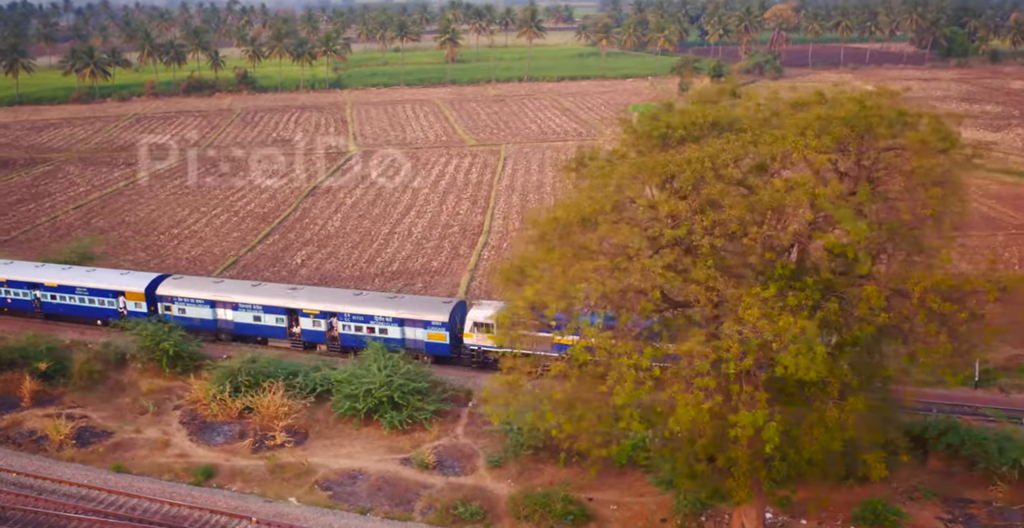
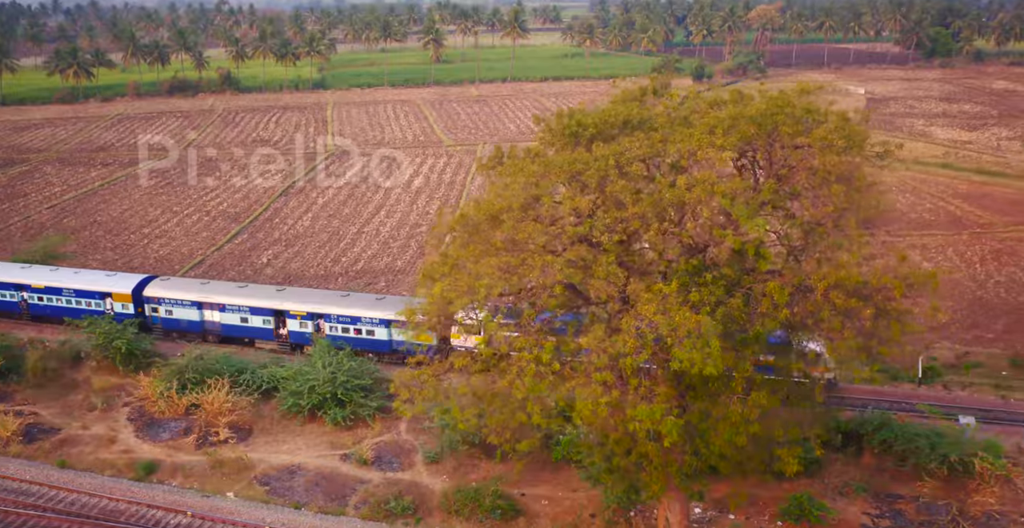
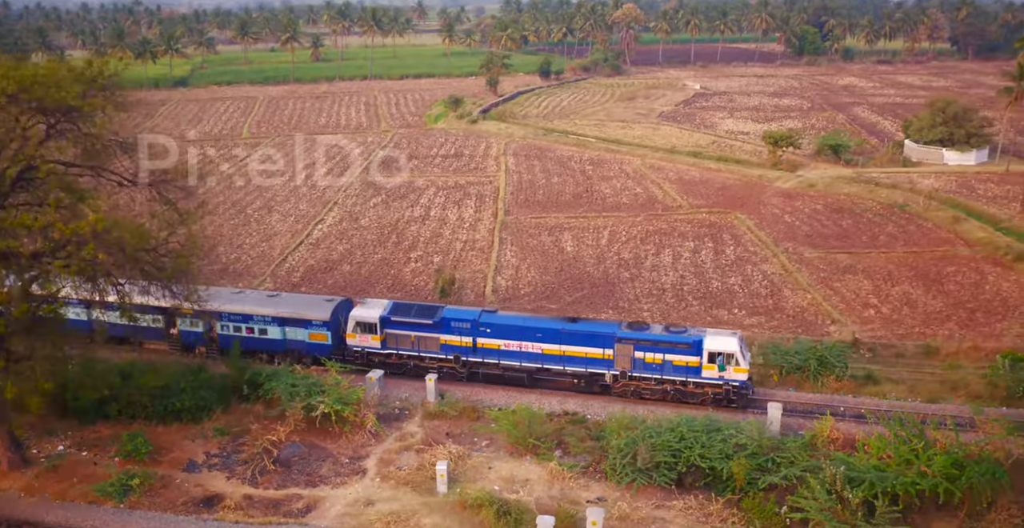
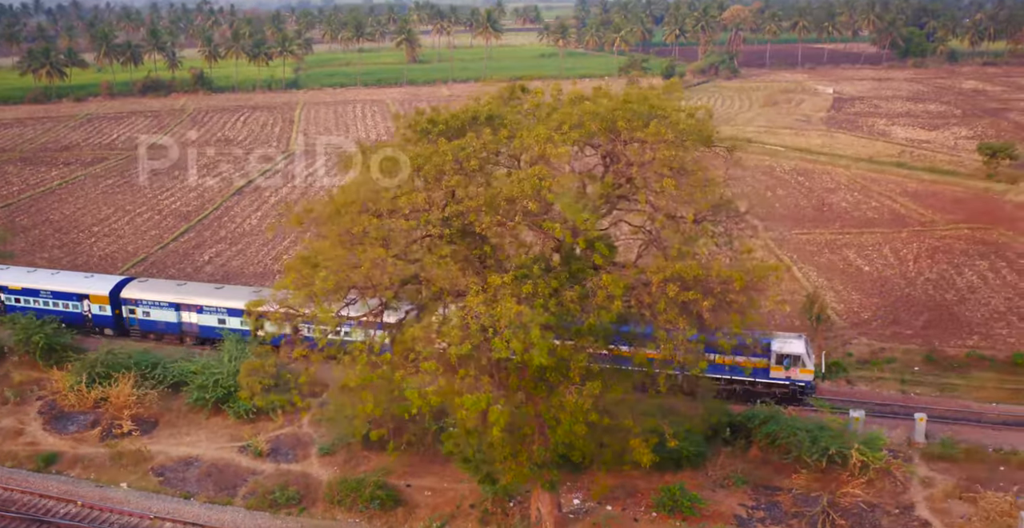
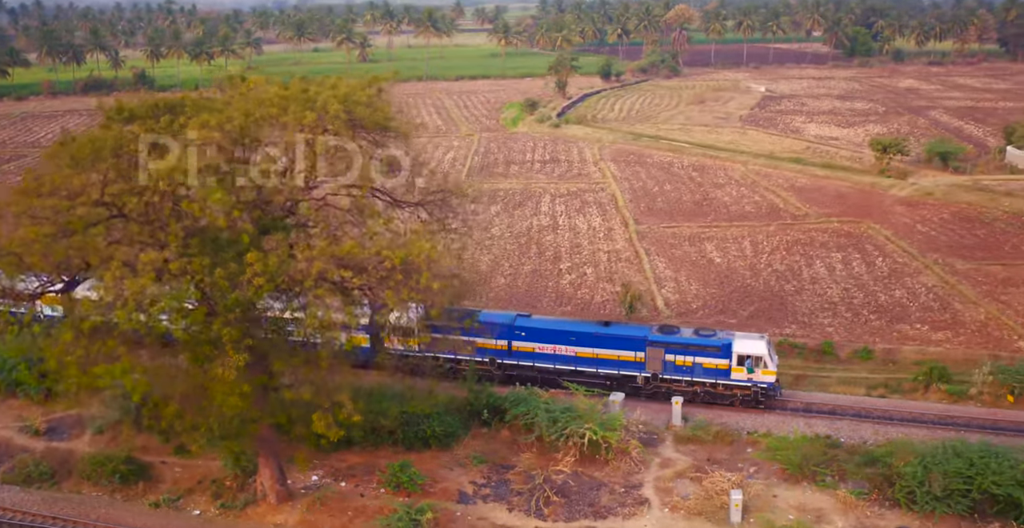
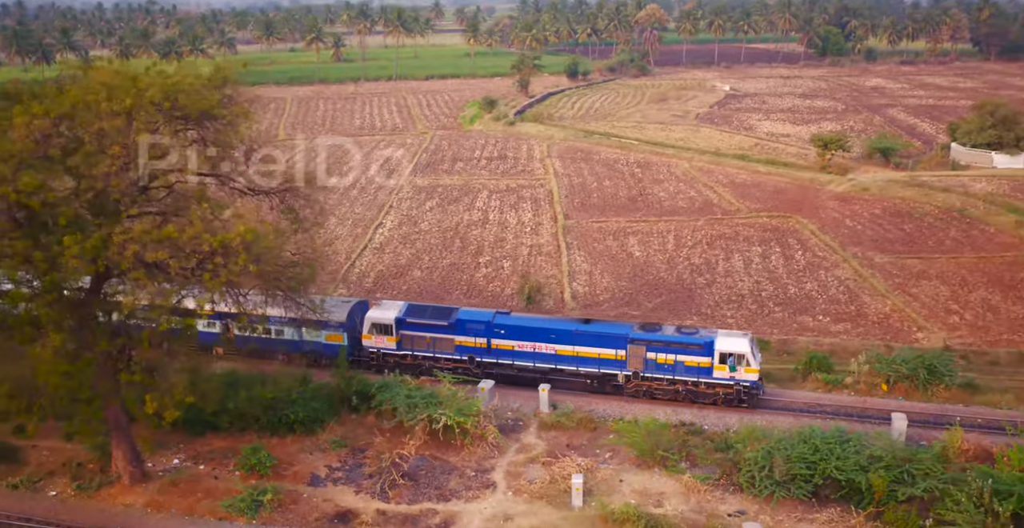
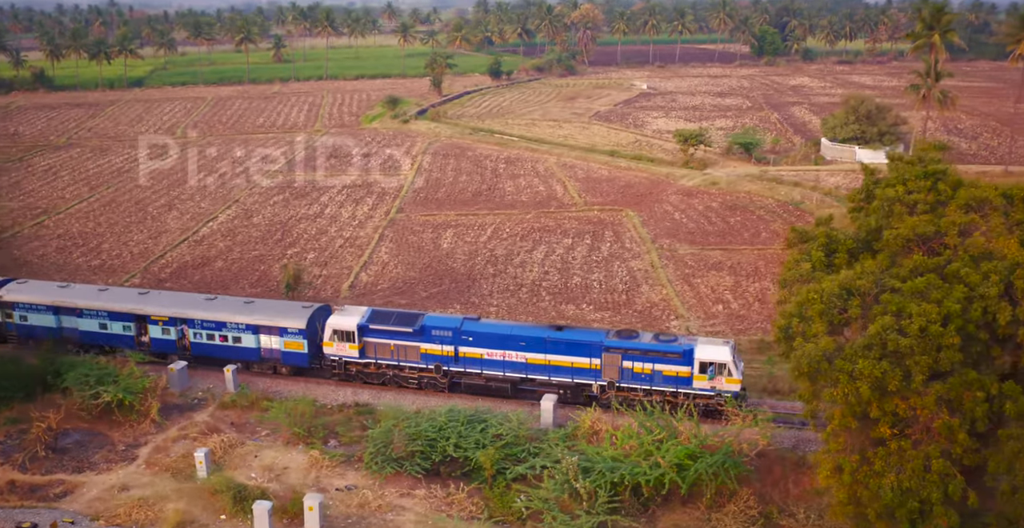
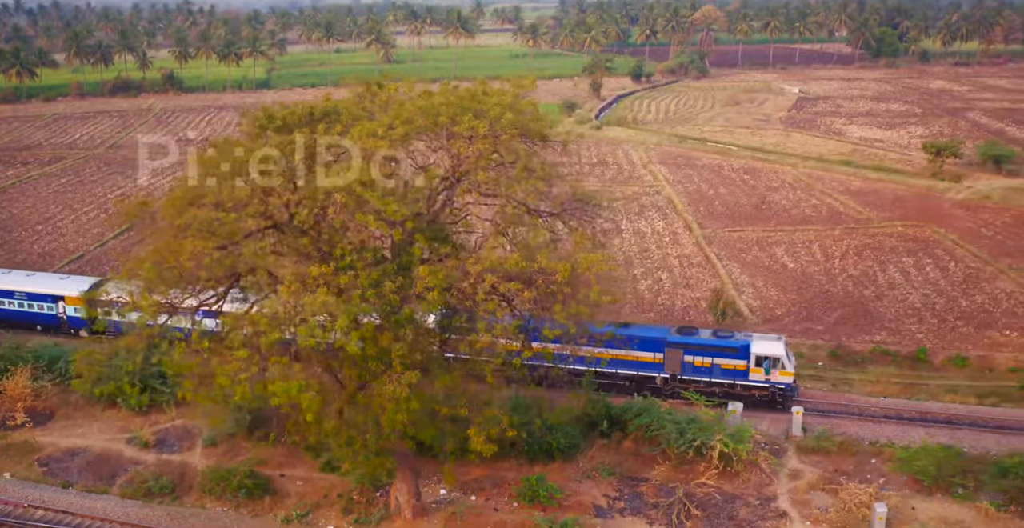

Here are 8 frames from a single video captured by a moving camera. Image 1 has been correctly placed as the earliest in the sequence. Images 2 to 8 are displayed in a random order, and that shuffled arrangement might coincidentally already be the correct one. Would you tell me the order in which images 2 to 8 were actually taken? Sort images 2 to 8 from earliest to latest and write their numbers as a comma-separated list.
2, 4, 8, 5, 6, 3, 7
